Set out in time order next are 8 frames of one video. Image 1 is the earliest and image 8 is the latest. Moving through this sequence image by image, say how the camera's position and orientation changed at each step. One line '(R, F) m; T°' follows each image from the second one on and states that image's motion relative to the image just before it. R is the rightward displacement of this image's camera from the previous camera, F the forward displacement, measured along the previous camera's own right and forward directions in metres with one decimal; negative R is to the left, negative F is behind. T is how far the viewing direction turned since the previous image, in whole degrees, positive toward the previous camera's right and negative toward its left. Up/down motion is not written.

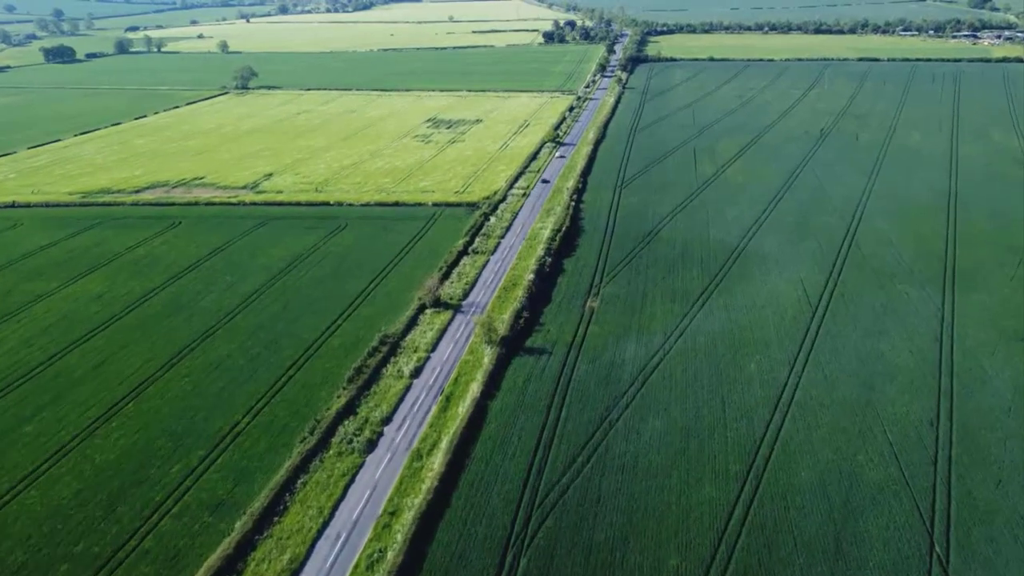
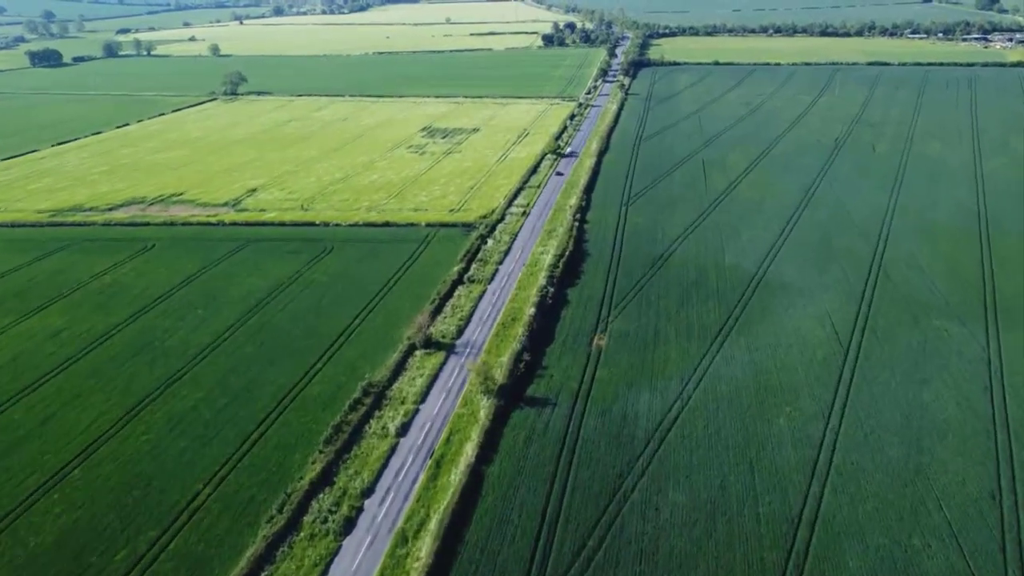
(0.0, +4.0) m; 0°
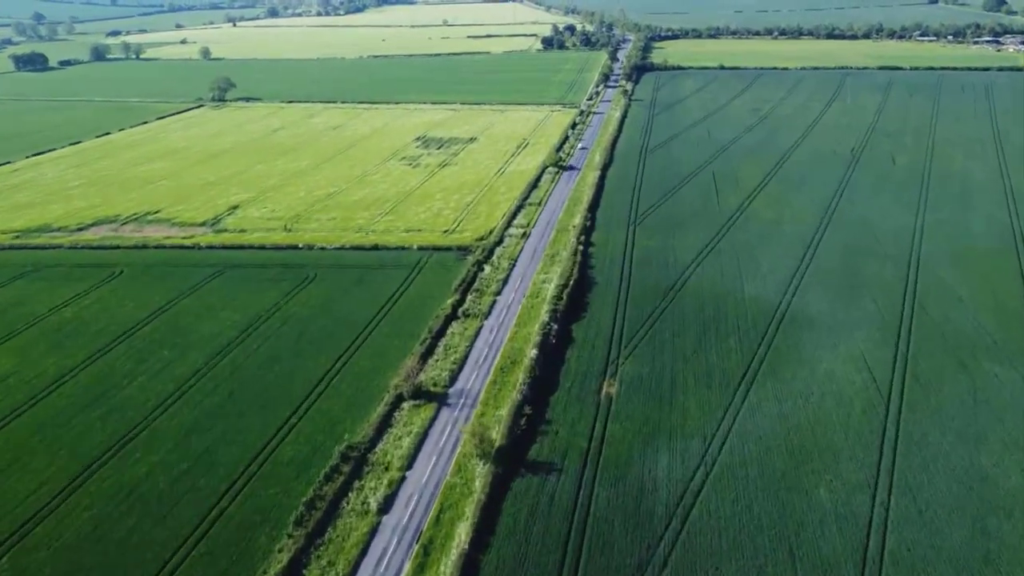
(0.0, +4.1) m; 0°
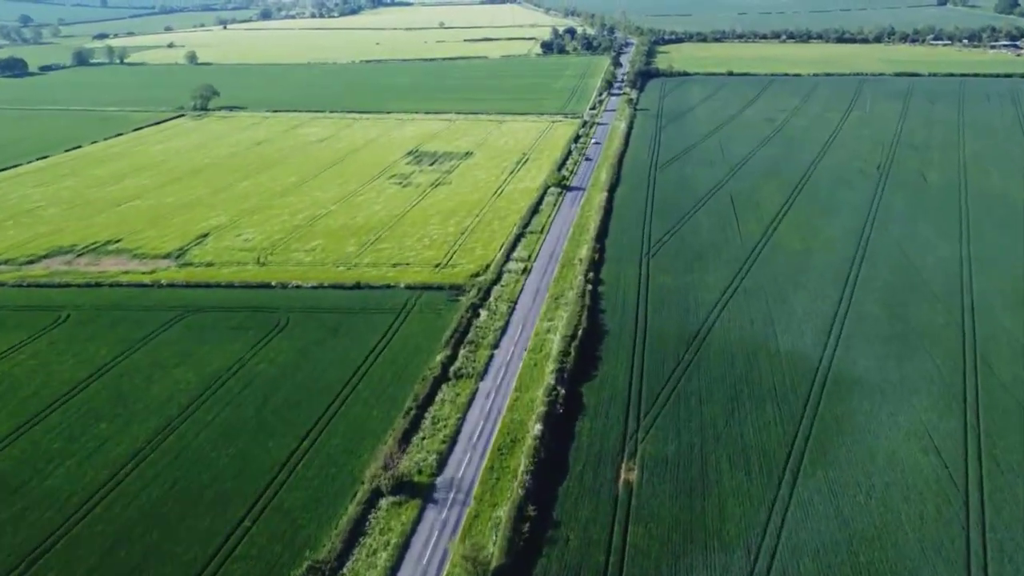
(-0.1, +5.7) m; 0°
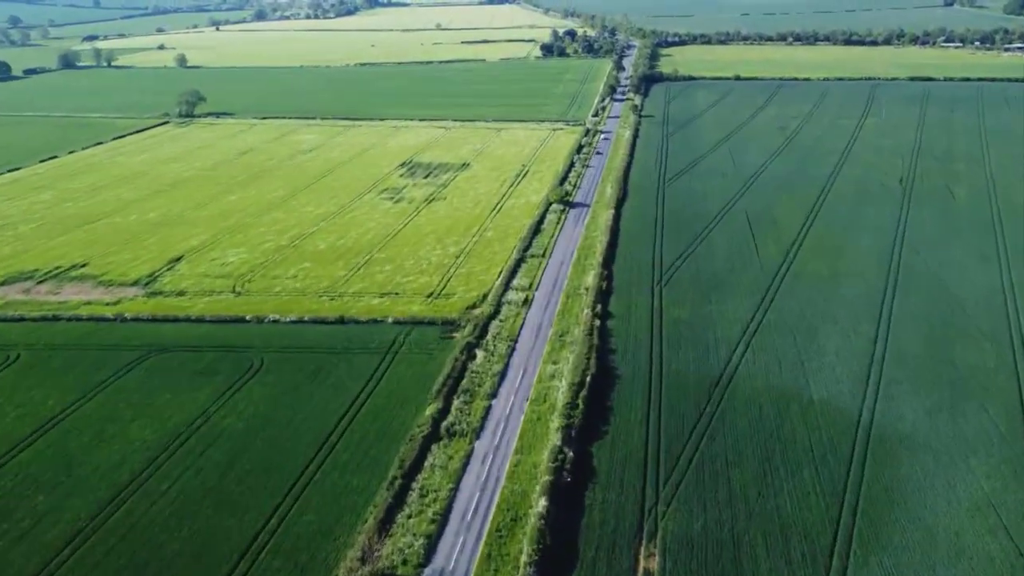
(0.0, +4.3) m; 0°
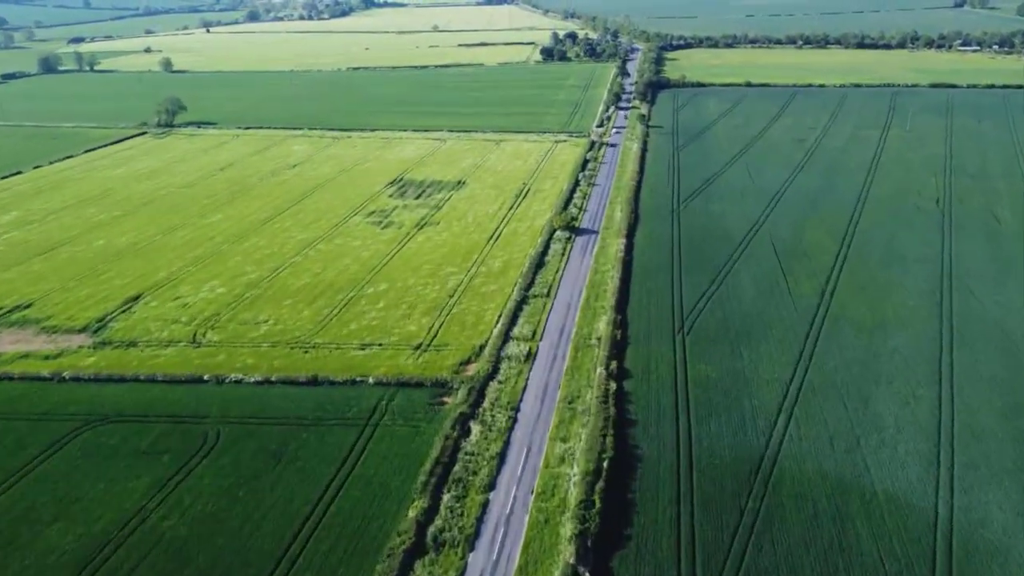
(-0.1, +5.7) m; 0°
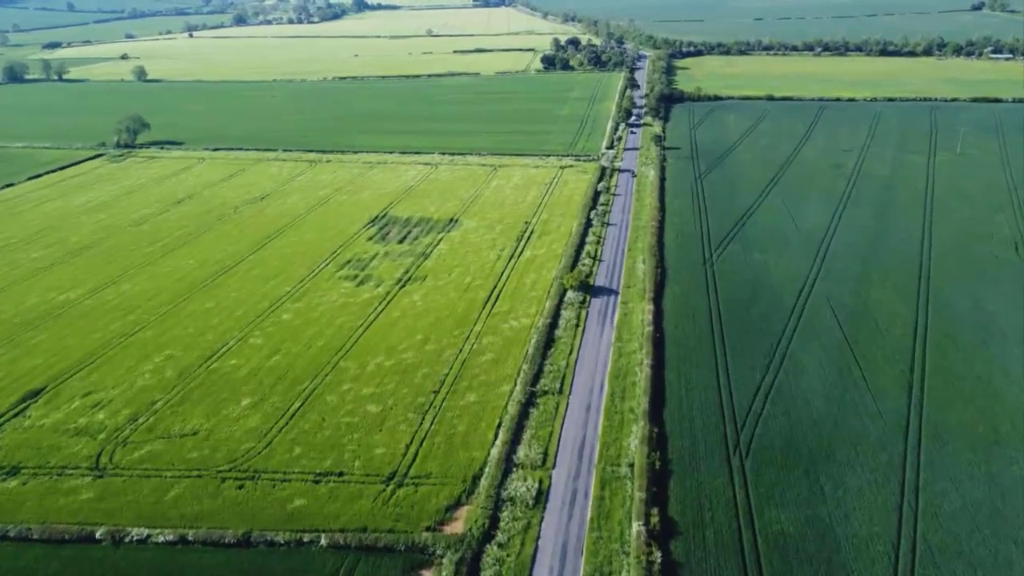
(-0.2, +9.5) m; 0°
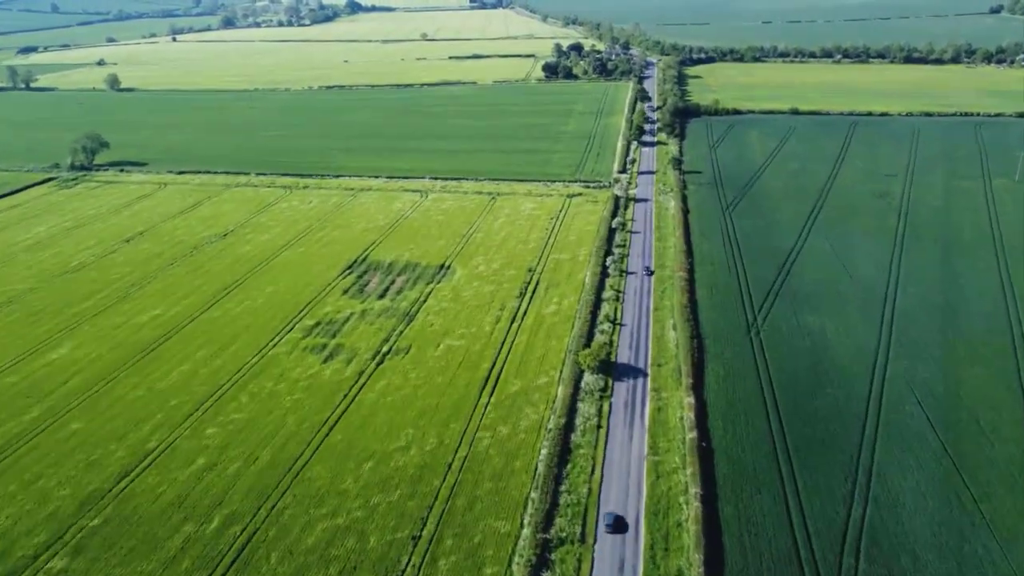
(-0.3, +8.6) m; 0°
